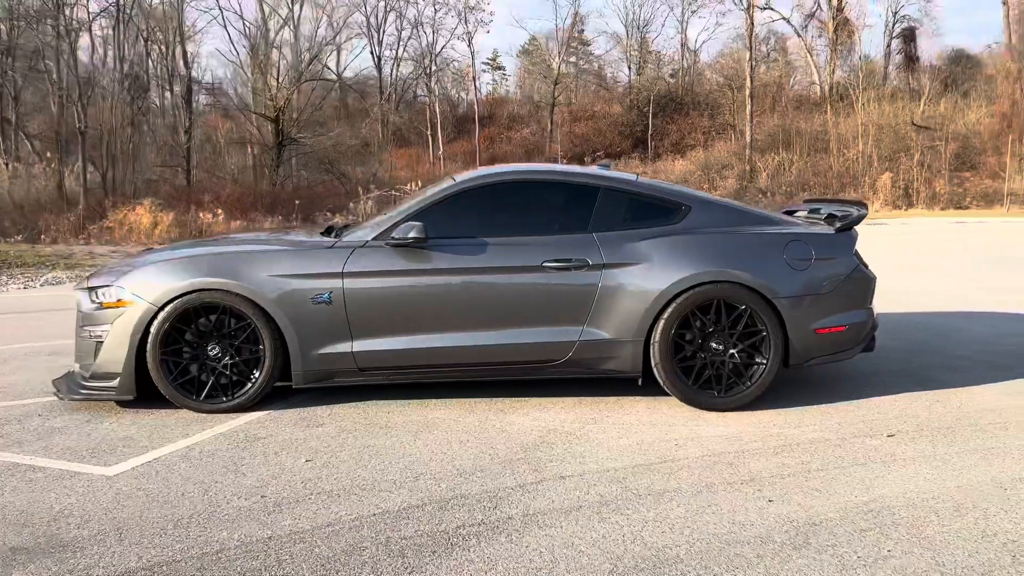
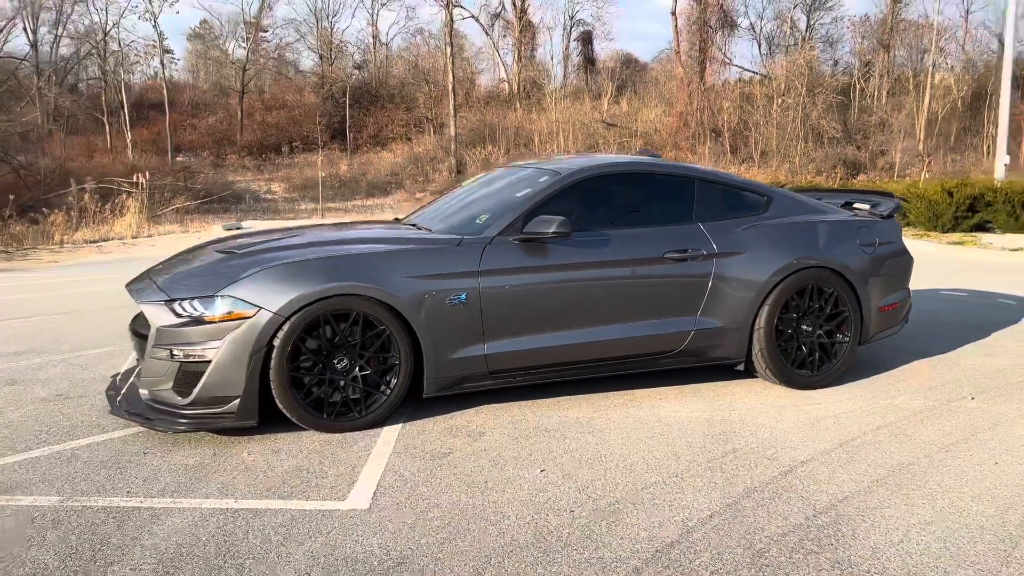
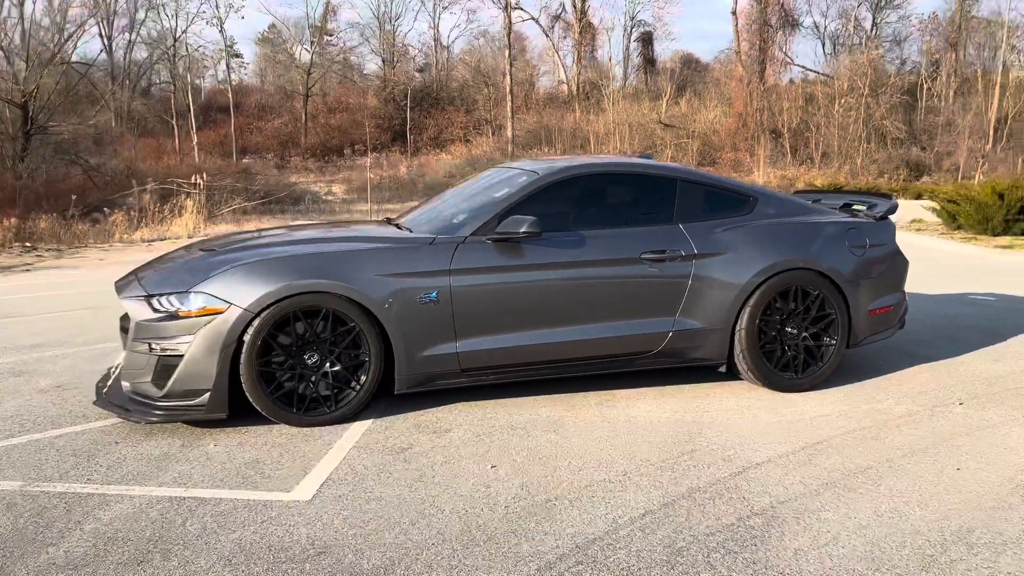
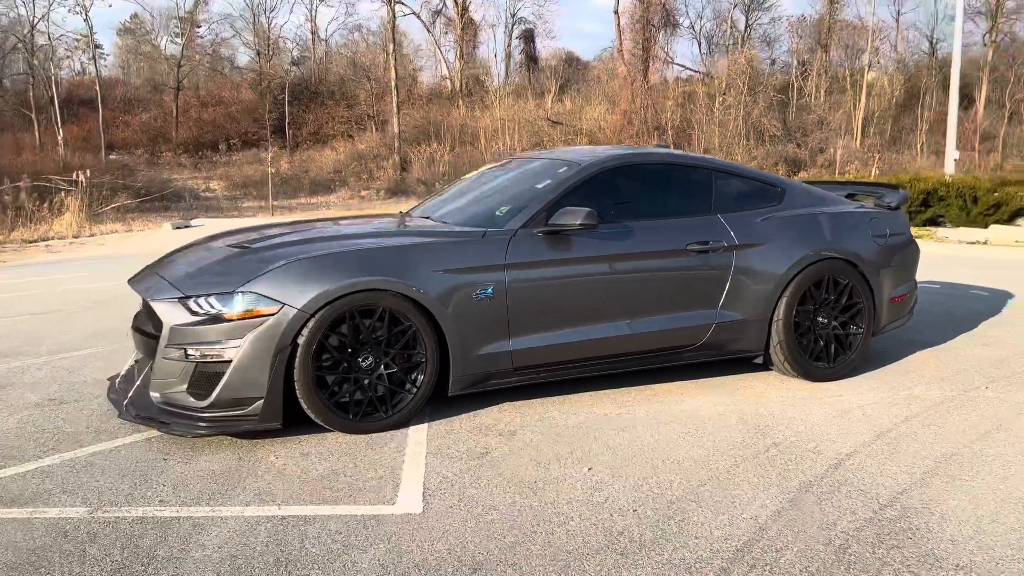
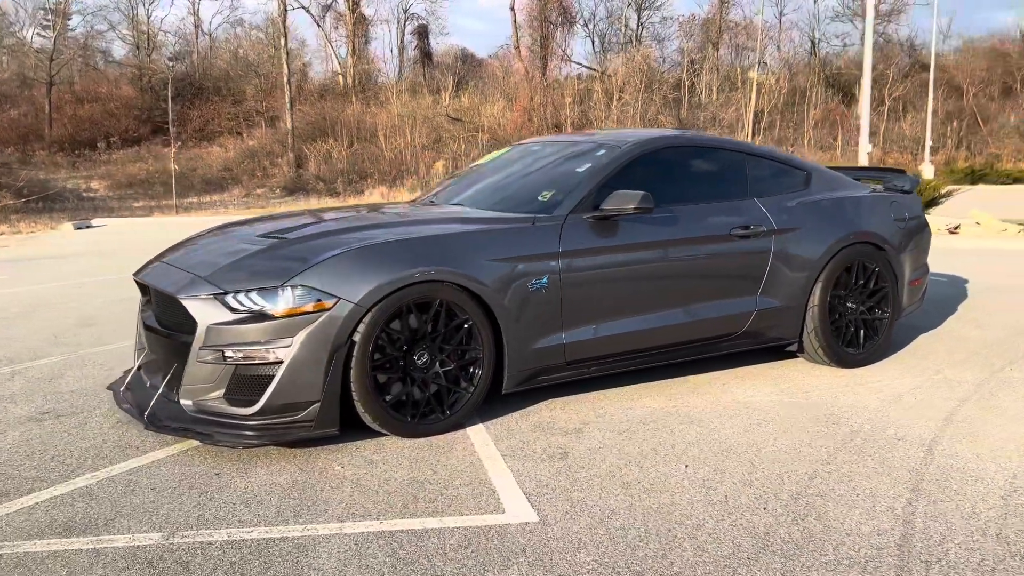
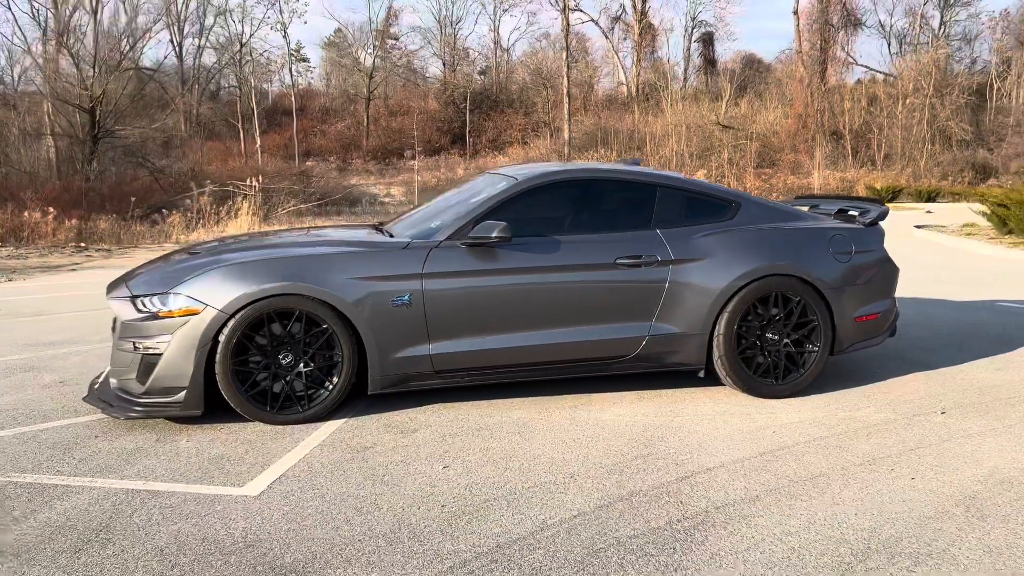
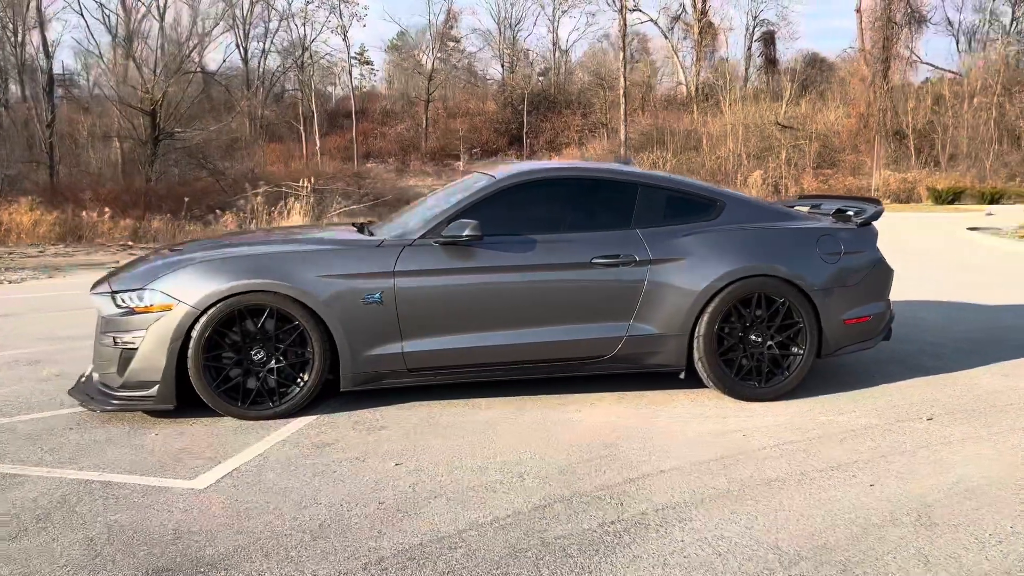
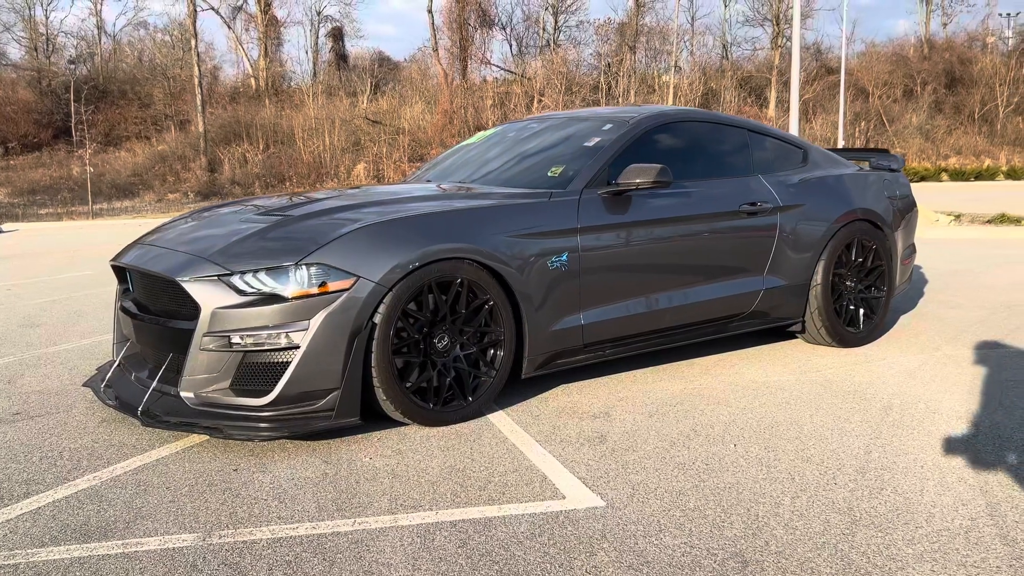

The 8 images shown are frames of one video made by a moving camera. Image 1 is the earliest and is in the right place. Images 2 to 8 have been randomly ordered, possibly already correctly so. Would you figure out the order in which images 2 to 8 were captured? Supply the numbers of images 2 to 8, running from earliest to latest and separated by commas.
7, 6, 3, 2, 4, 5, 8
